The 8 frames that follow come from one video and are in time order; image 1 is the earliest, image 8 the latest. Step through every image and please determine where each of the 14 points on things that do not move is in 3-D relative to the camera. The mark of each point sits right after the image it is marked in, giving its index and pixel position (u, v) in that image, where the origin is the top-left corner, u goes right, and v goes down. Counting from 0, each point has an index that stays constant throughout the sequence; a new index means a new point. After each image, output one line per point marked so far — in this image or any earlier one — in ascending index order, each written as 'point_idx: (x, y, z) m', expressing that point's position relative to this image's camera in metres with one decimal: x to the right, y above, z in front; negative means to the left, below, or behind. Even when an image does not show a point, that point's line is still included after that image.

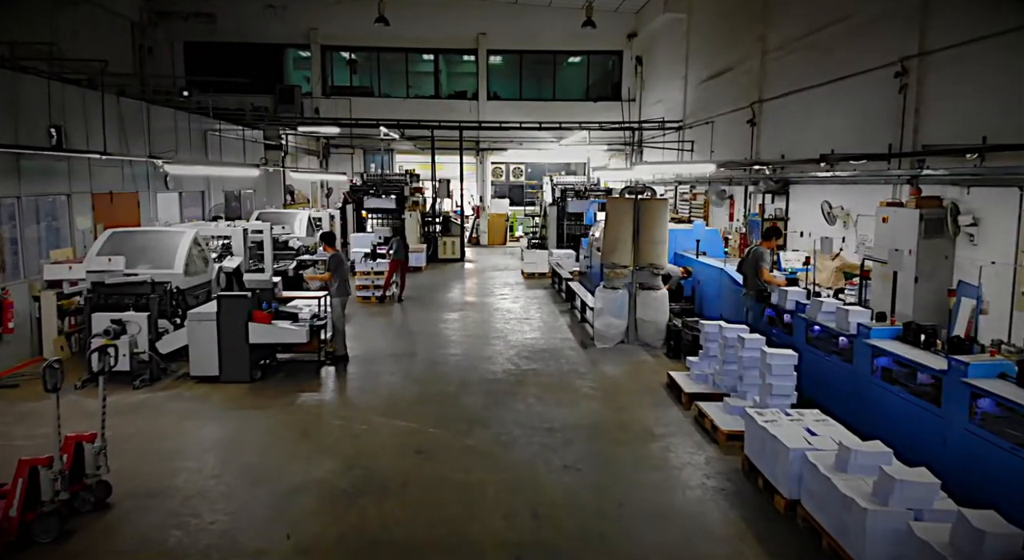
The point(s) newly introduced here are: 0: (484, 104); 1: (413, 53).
0: (-0.9, +5.6, +18.4) m
1: (-3.1, +7.1, +18.3) m
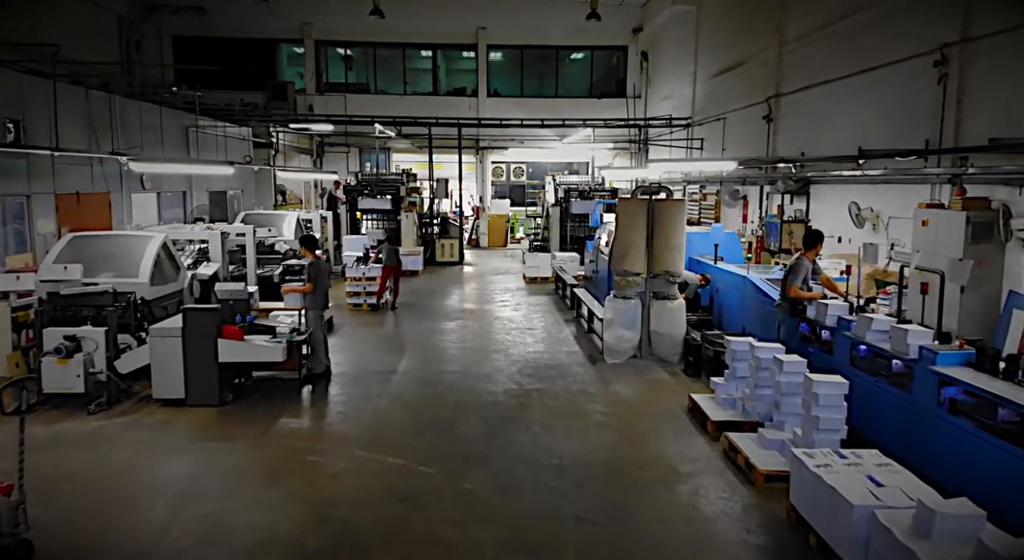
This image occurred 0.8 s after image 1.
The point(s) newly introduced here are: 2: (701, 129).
0: (-0.8, +5.5, +17.8) m
1: (-3.1, +7.0, +17.7) m
2: (+4.3, +3.4, +13.3) m
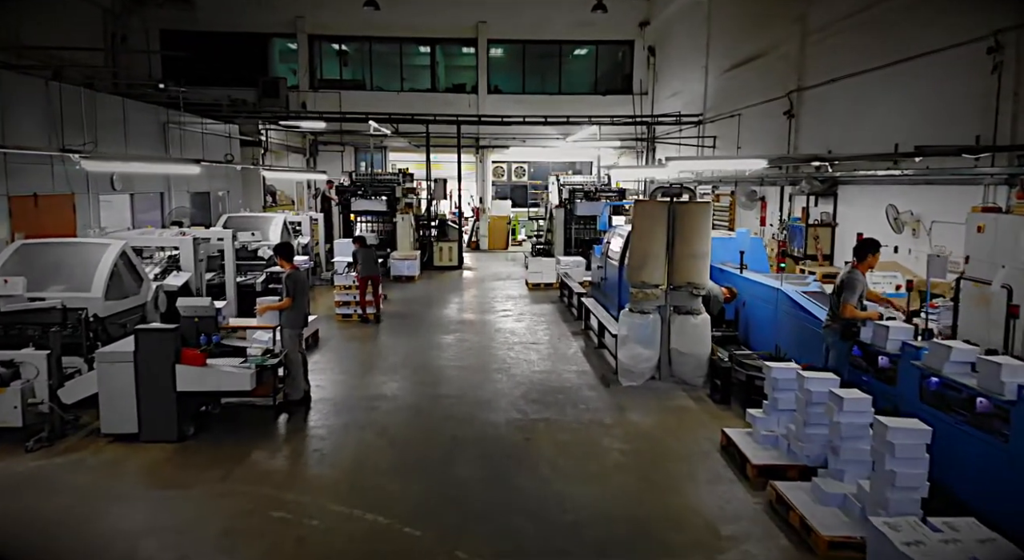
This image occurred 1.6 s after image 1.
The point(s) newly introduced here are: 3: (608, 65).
0: (-0.8, +5.3, +17.1) m
1: (-3.0, +6.9, +17.0) m
2: (+4.4, +3.3, +12.6) m
3: (+2.8, +6.3, +17.1) m
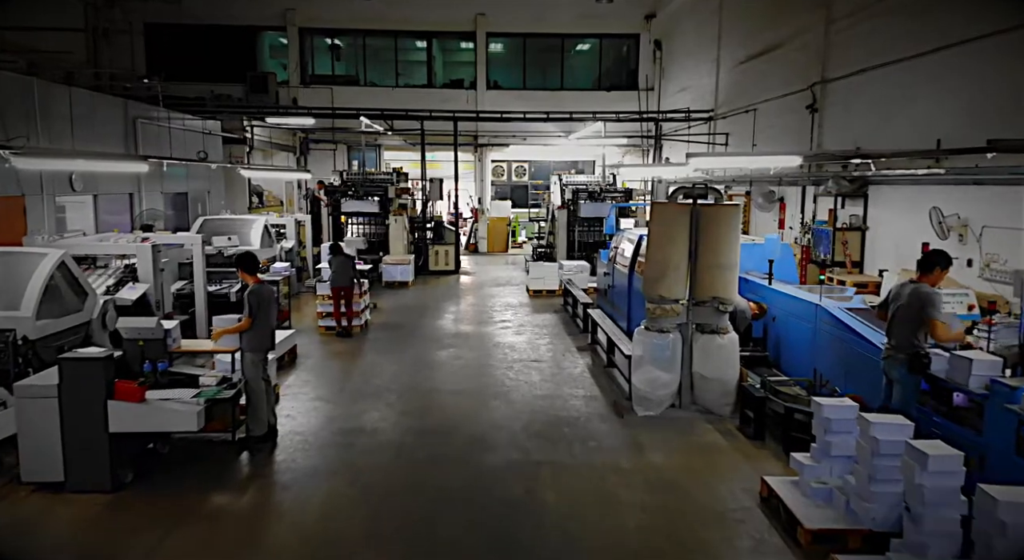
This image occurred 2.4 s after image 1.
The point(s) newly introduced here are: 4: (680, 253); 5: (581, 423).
0: (-0.8, +5.2, +16.4) m
1: (-3.0, +6.8, +16.3) m
2: (+4.4, +3.2, +11.9) m
3: (+2.8, +6.2, +16.4) m
4: (+1.4, +0.2, +4.8) m
5: (+0.6, -1.2, +4.8) m
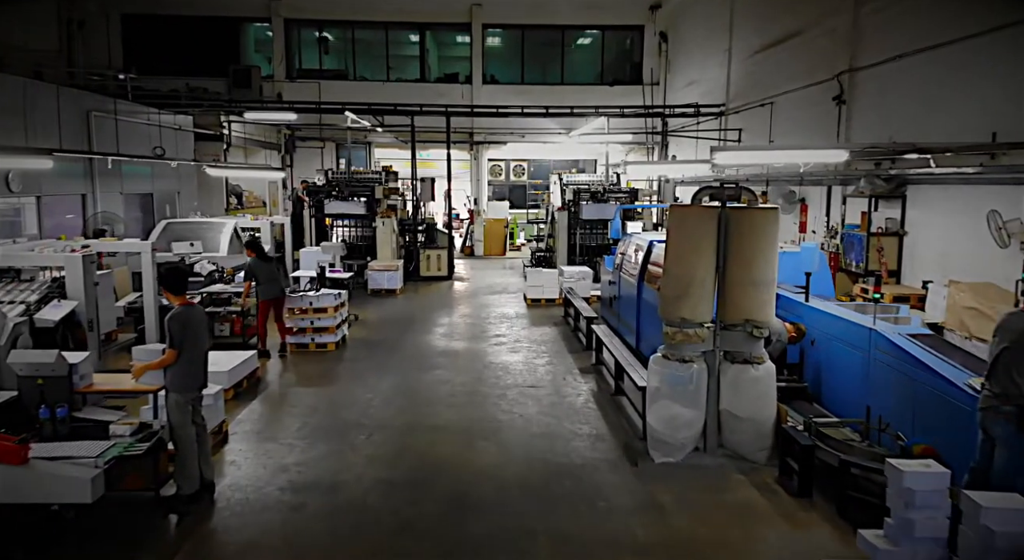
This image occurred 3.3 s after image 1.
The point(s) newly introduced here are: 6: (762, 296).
0: (-0.9, +5.1, +15.6) m
1: (-3.1, +6.6, +15.4) m
2: (+4.3, +3.1, +11.1) m
3: (+2.8, +6.1, +15.6) m
4: (+1.3, +0.1, +3.9) m
5: (+0.5, -1.3, +4.0) m
6: (+1.7, -0.1, +3.9) m
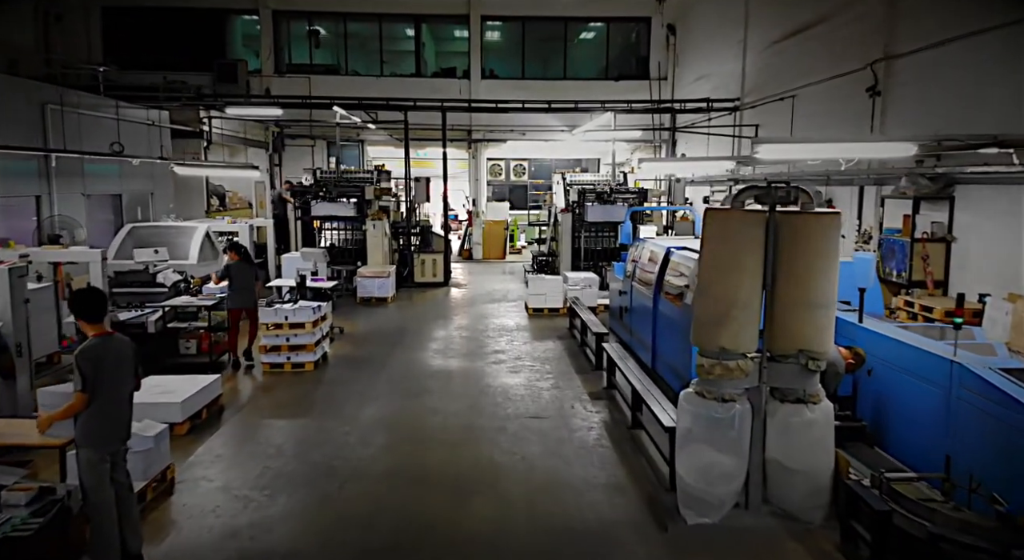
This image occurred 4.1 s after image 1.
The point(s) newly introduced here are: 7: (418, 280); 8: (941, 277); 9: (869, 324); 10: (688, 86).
0: (-0.9, +5.0, +14.8) m
1: (-3.1, +6.5, +14.7) m
2: (+4.3, +3.0, +10.3) m
3: (+2.8, +6.0, +14.9) m
4: (+1.3, 0.0, +3.2) m
5: (+0.5, -1.4, +3.2) m
6: (+1.7, -0.2, +3.2) m
7: (-1.8, 0.0, +11.0) m
8: (+4.4, 0.0, +6.0) m
9: (+2.4, -0.3, +4.0) m
10: (+4.0, +4.4, +13.4) m
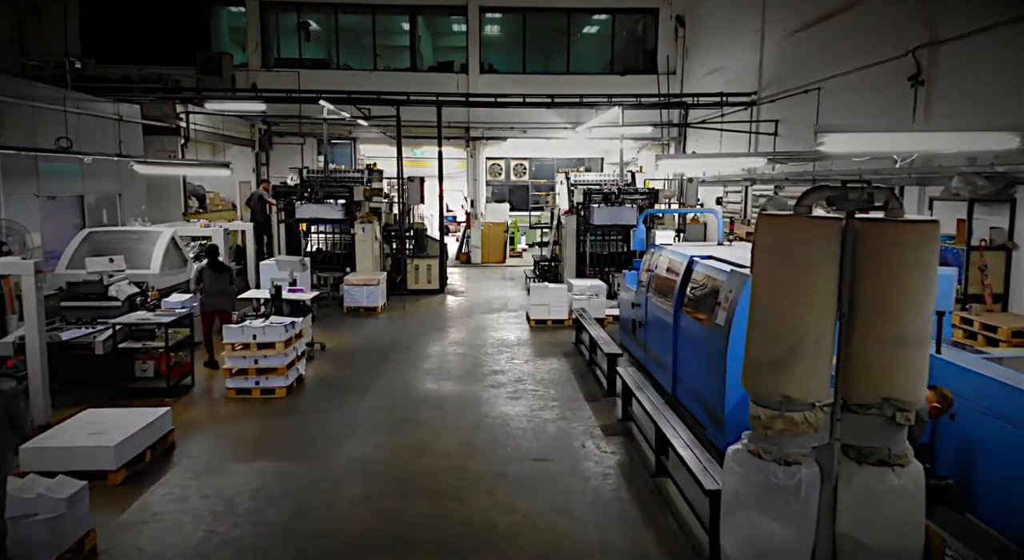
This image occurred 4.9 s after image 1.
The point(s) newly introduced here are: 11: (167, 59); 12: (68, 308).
0: (-0.9, +4.8, +14.1) m
1: (-3.1, +6.4, +14.0) m
2: (+4.3, +2.8, +9.6) m
3: (+2.8, +5.8, +14.1) m
4: (+1.3, -0.1, +2.5) m
5: (+0.5, -1.5, +2.5) m
6: (+1.7, -0.4, +2.5) m
7: (-1.8, -0.1, +10.3) m
8: (+4.4, -0.1, +5.2) m
9: (+2.4, -0.4, +3.3) m
10: (+4.0, +4.3, +12.6) m
11: (-8.1, +5.2, +13.7) m
12: (-4.1, -0.3, +5.4) m
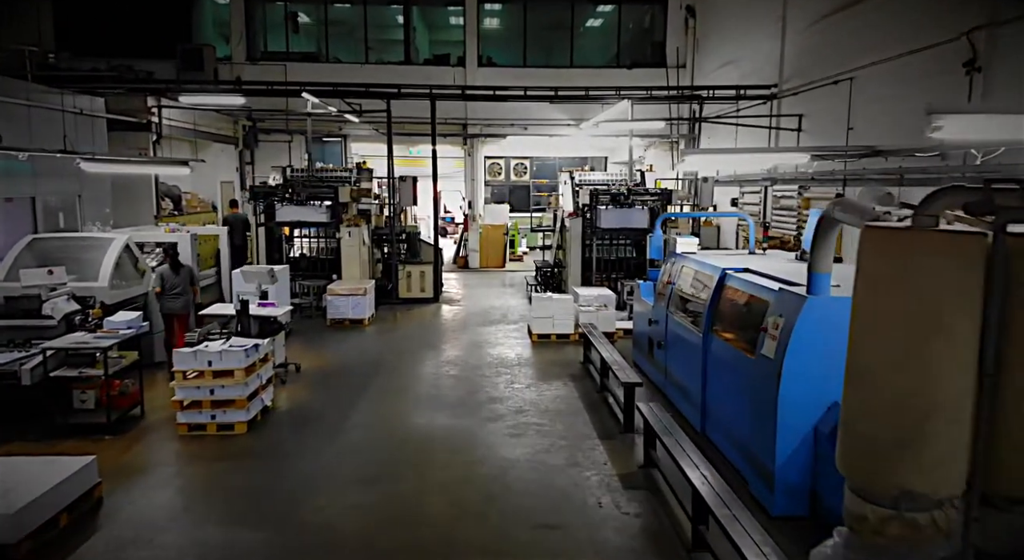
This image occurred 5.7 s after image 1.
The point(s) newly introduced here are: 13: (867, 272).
0: (-0.9, +4.7, +13.4) m
1: (-3.1, +6.2, +13.2) m
2: (+4.3, +2.7, +8.8) m
3: (+2.8, +5.7, +13.4) m
4: (+1.3, -0.3, +1.7) m
5: (+0.5, -1.7, +1.7) m
6: (+1.7, -0.5, +1.7) m
7: (-1.8, -0.2, +9.5) m
8: (+4.4, -0.2, +4.5) m
9: (+2.4, -0.5, +2.5) m
10: (+4.0, +4.2, +11.9) m
11: (-8.1, +5.1, +12.9) m
12: (-4.1, -0.4, +4.7) m
13: (+1.1, -0.1, +1.8) m
